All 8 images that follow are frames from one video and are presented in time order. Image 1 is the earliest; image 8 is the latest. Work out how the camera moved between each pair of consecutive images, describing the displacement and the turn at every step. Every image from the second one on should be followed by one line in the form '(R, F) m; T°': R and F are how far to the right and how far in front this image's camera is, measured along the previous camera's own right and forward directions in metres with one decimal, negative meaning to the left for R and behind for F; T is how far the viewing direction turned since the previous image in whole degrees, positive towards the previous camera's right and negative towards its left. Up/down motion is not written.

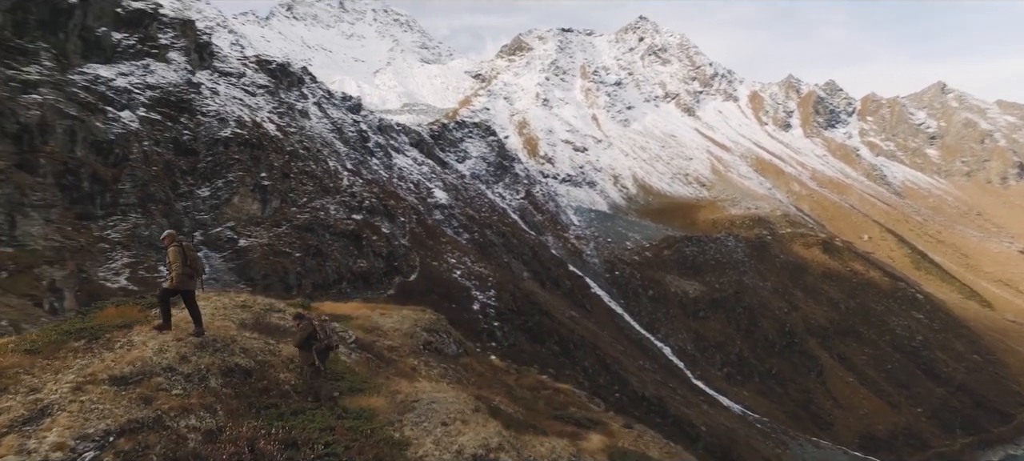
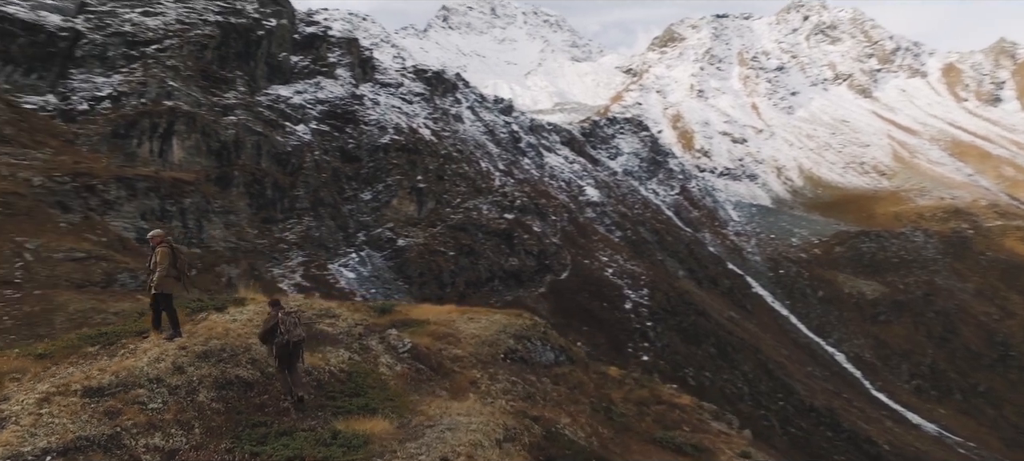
(+1.5, +1.6) m; -14°
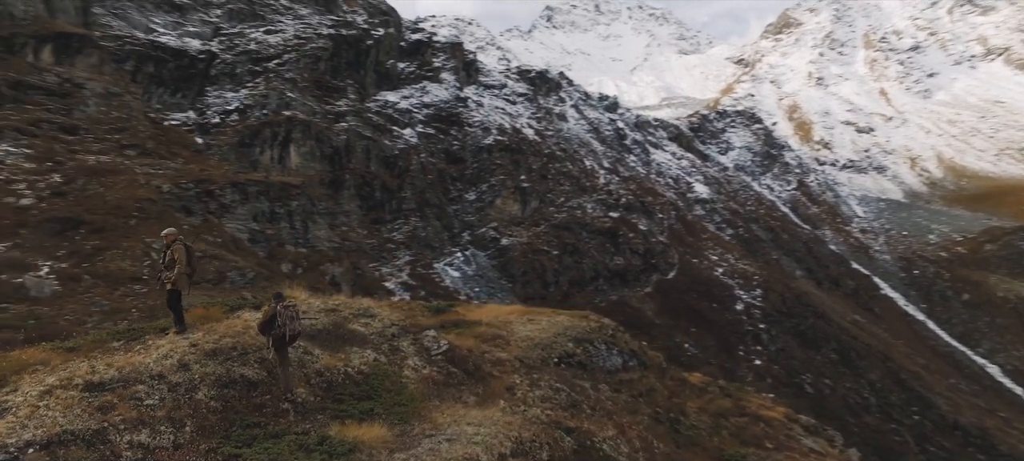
(+1.2, +0.7) m; -10°
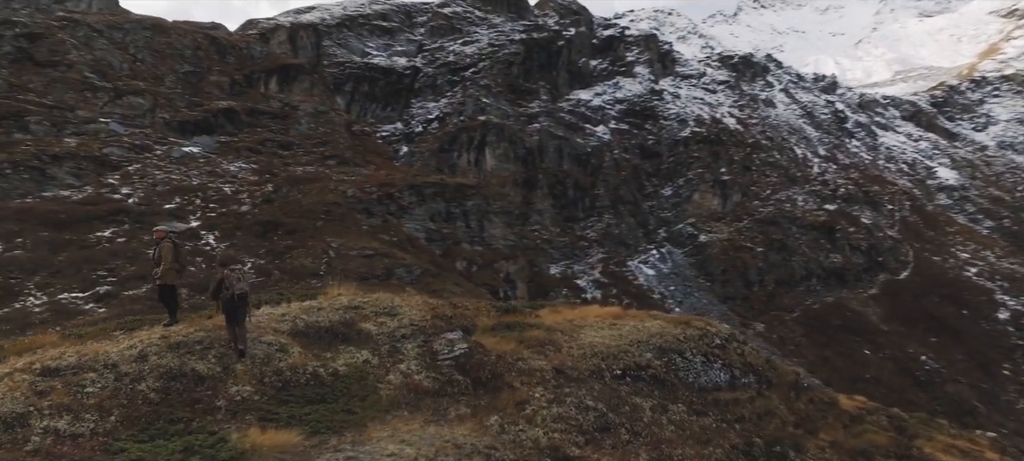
(+2.9, +1.7) m; -20°
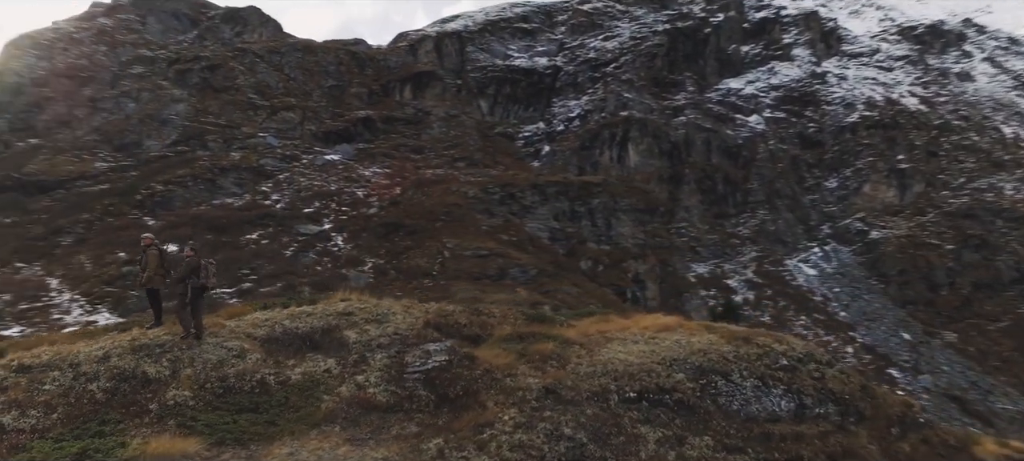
(+2.7, +1.2) m; -15°
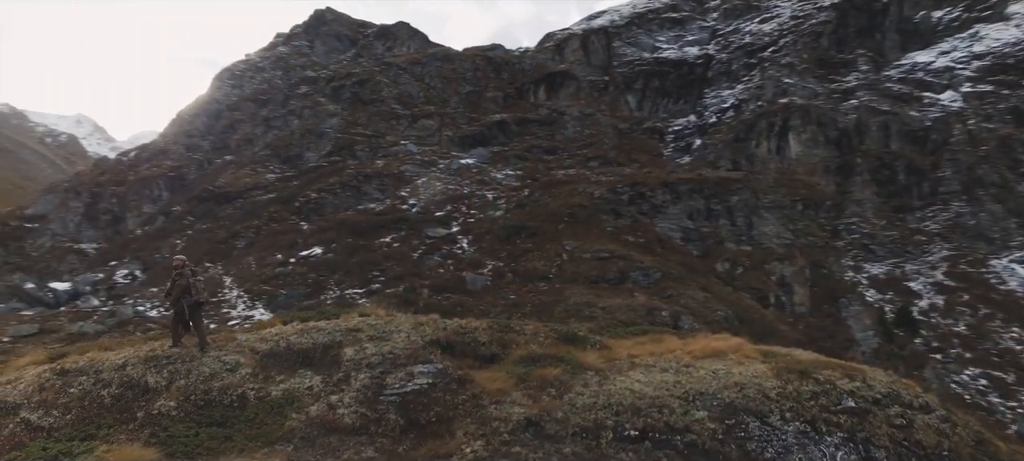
(+2.6, +0.9) m; -16°
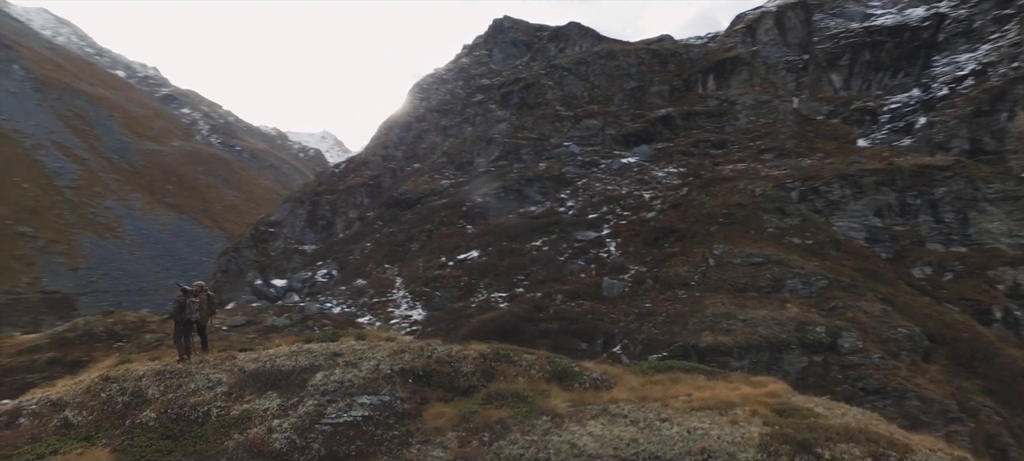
(+4.0, +1.3) m; -20°
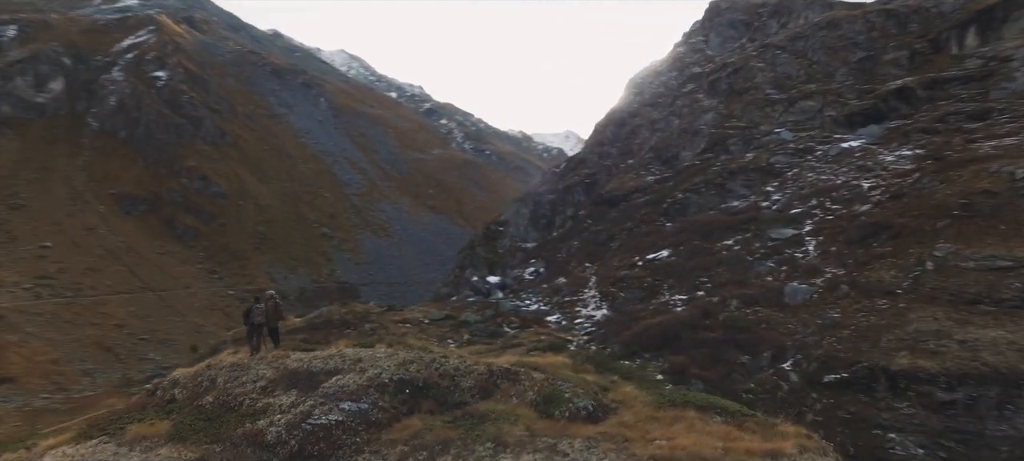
(+4.5, +1.3) m; -24°
